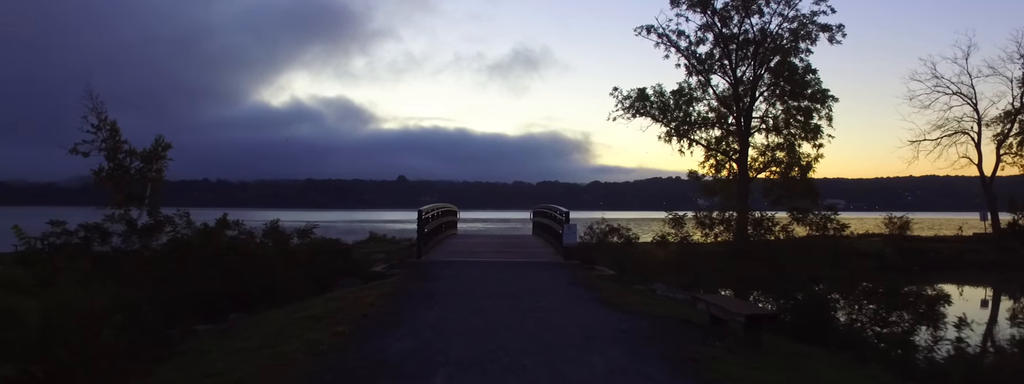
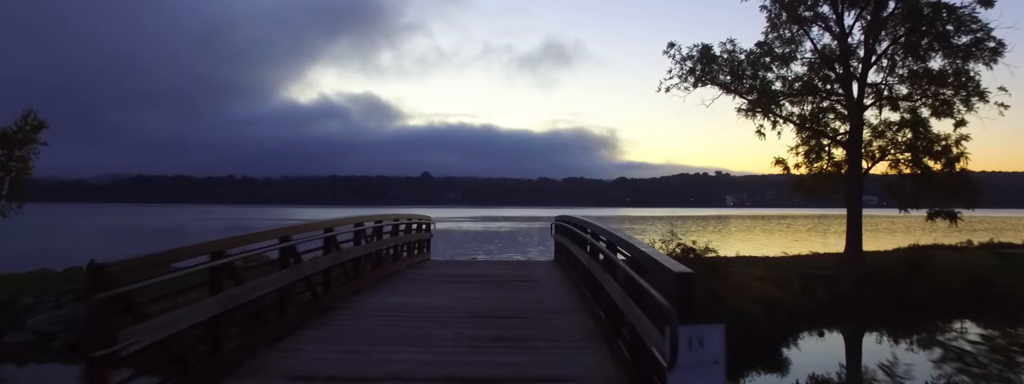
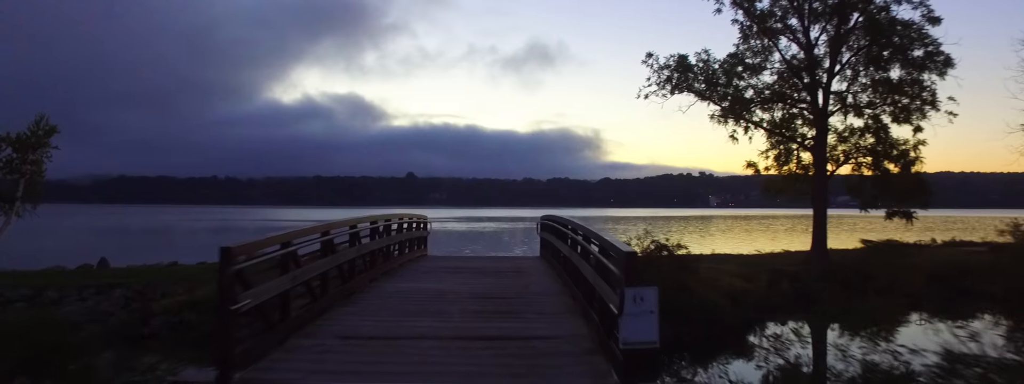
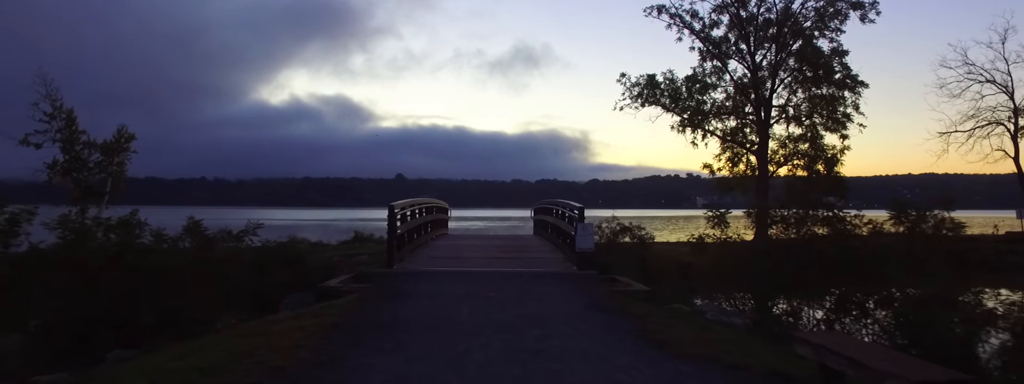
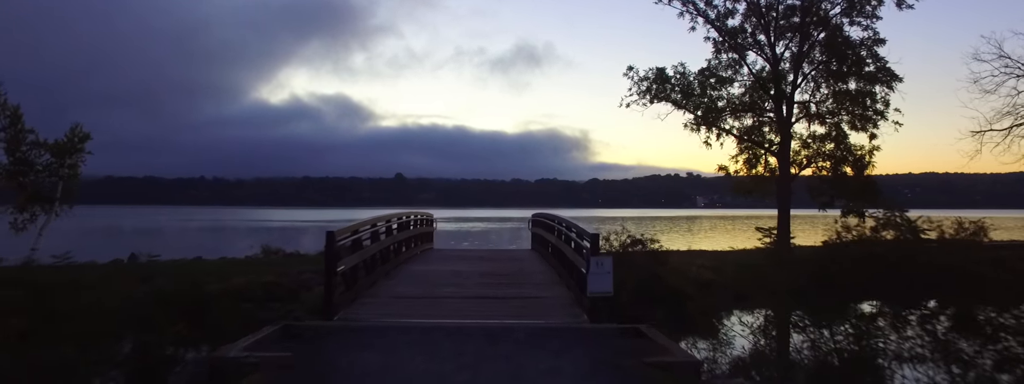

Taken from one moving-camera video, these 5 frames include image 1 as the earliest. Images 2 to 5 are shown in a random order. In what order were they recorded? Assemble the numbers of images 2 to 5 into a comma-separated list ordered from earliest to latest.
4, 5, 3, 2
